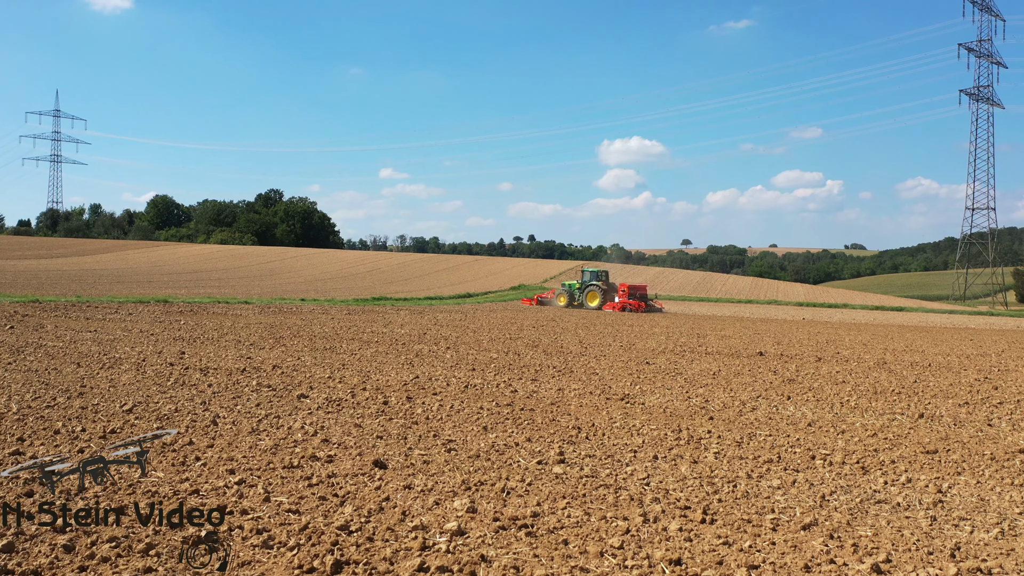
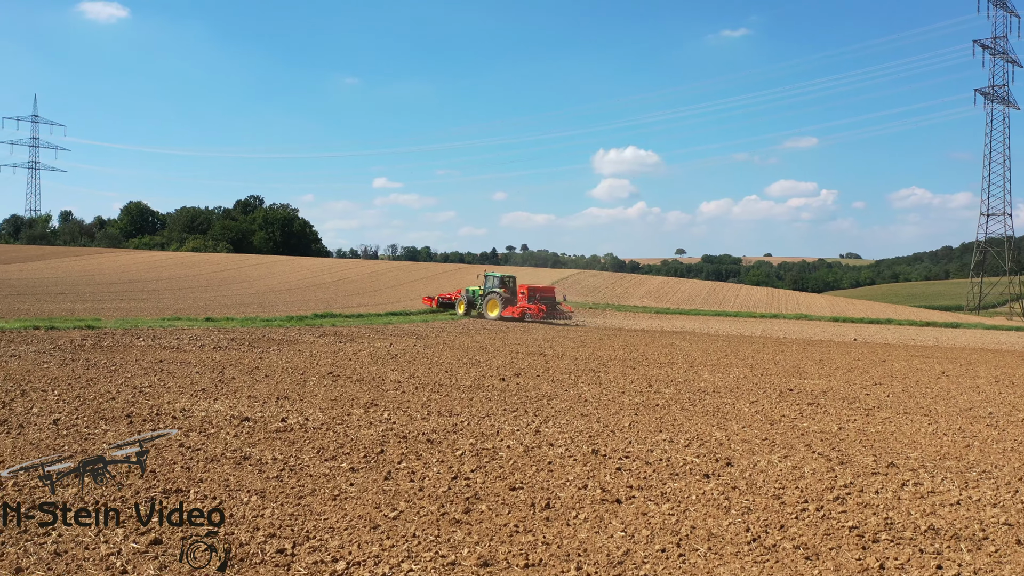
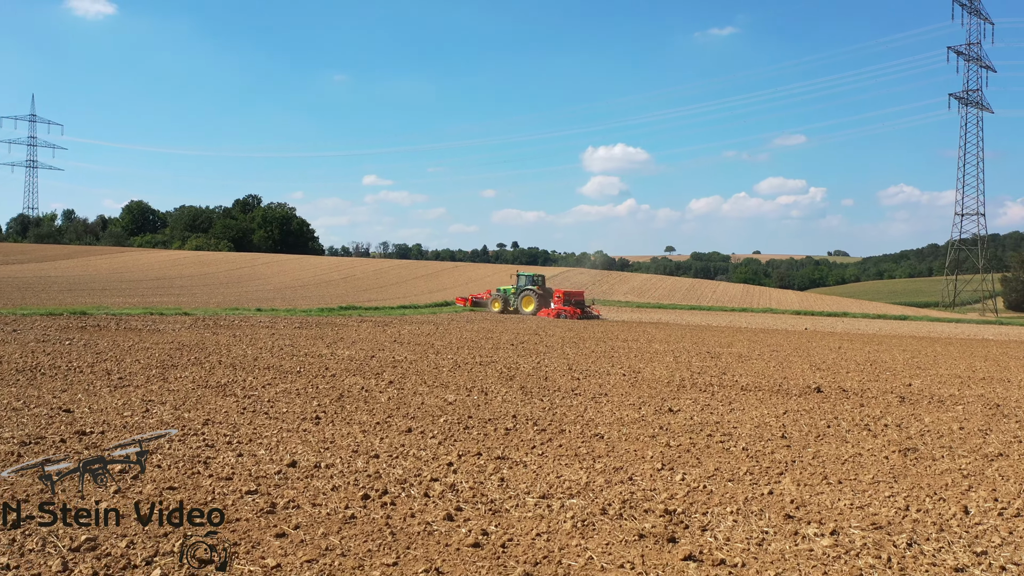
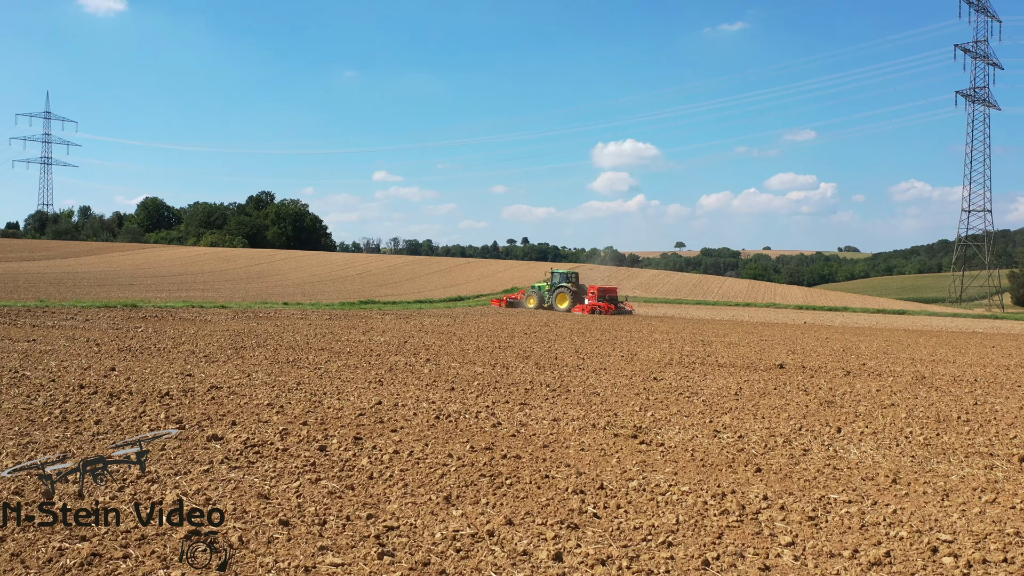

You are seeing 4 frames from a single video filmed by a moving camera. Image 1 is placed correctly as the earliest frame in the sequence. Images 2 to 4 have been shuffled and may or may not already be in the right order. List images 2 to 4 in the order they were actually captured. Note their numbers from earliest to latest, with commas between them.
4, 3, 2
